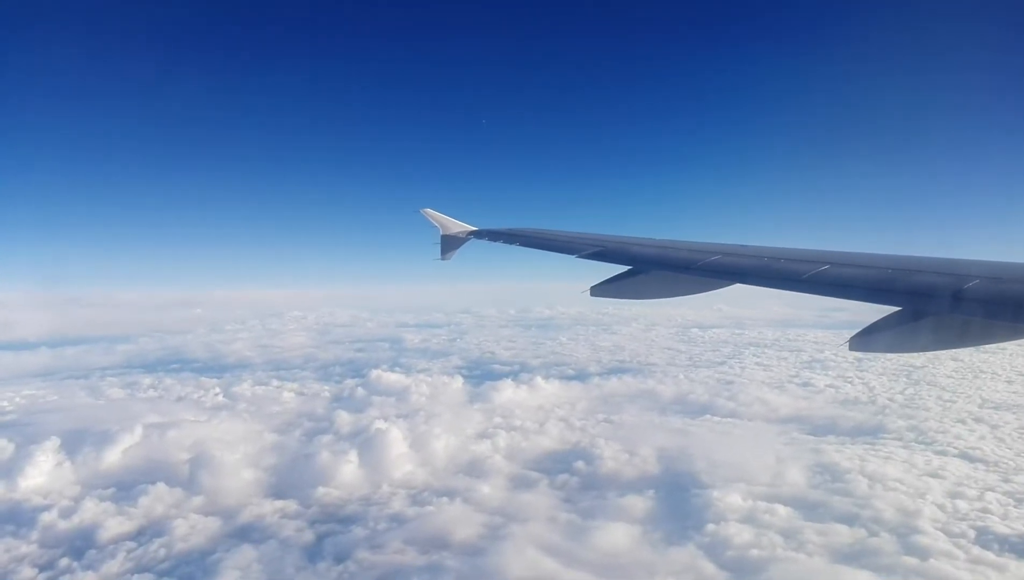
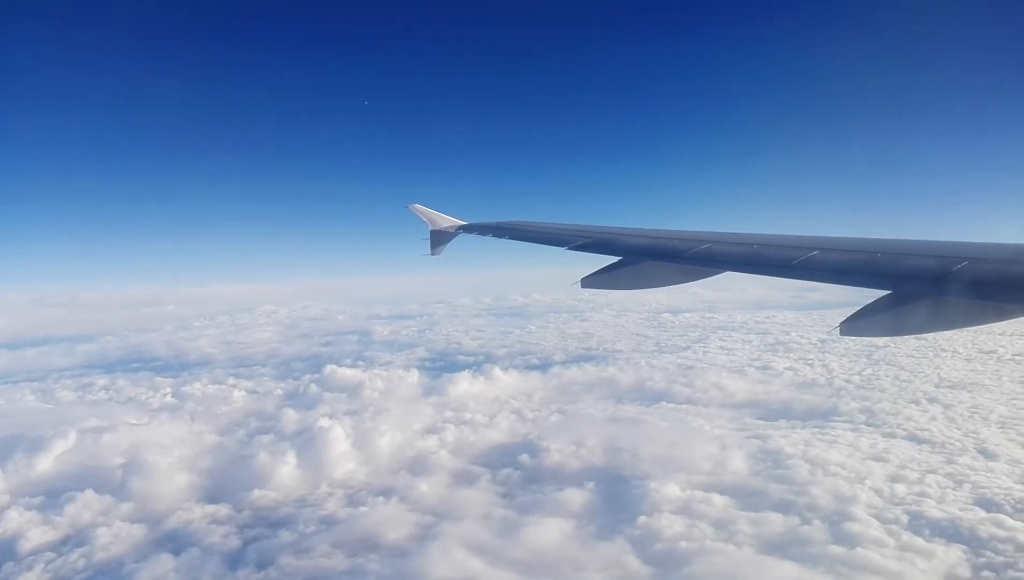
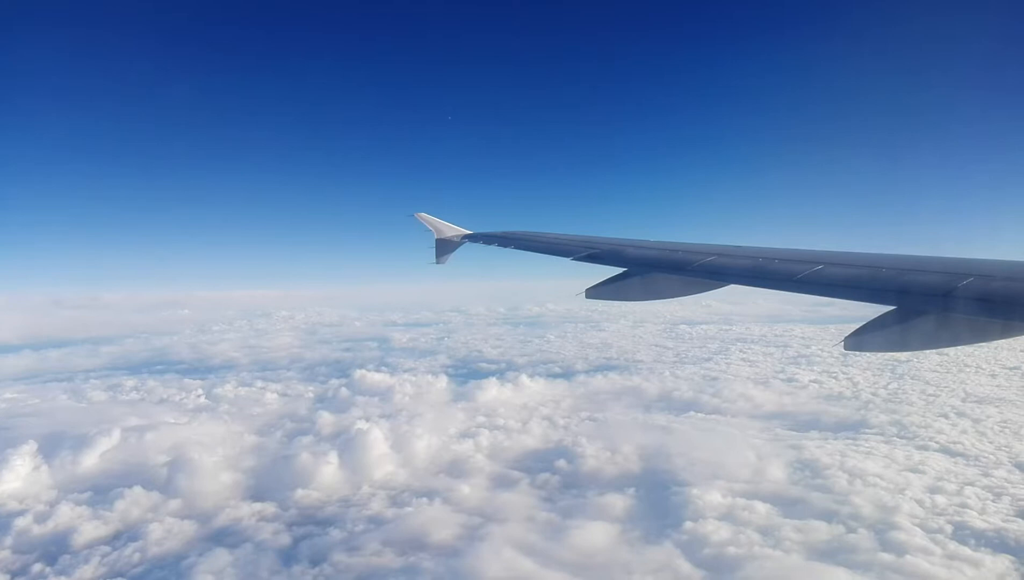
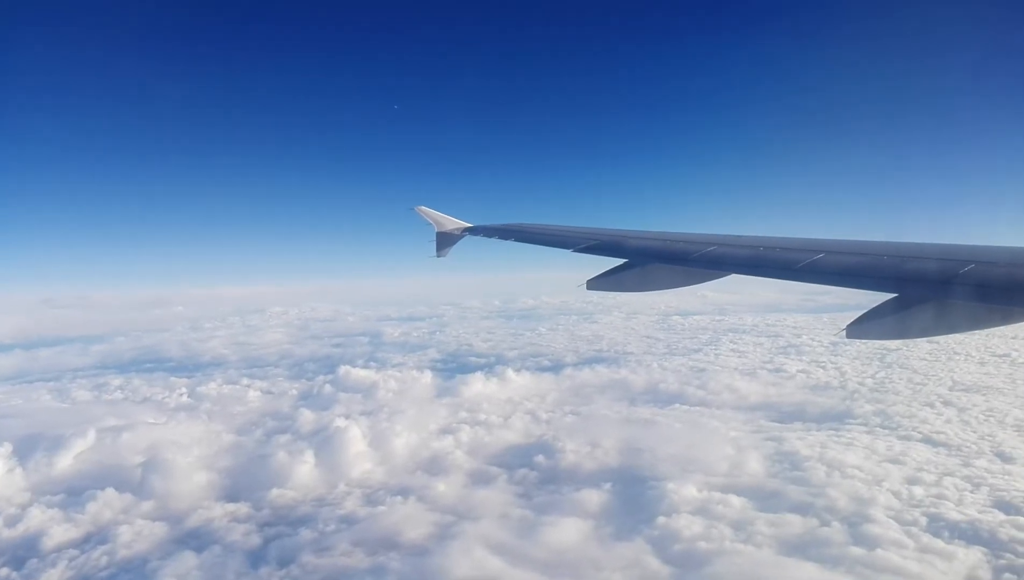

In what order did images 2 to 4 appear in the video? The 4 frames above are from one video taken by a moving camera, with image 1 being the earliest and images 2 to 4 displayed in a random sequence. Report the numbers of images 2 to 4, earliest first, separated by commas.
3, 4, 2
